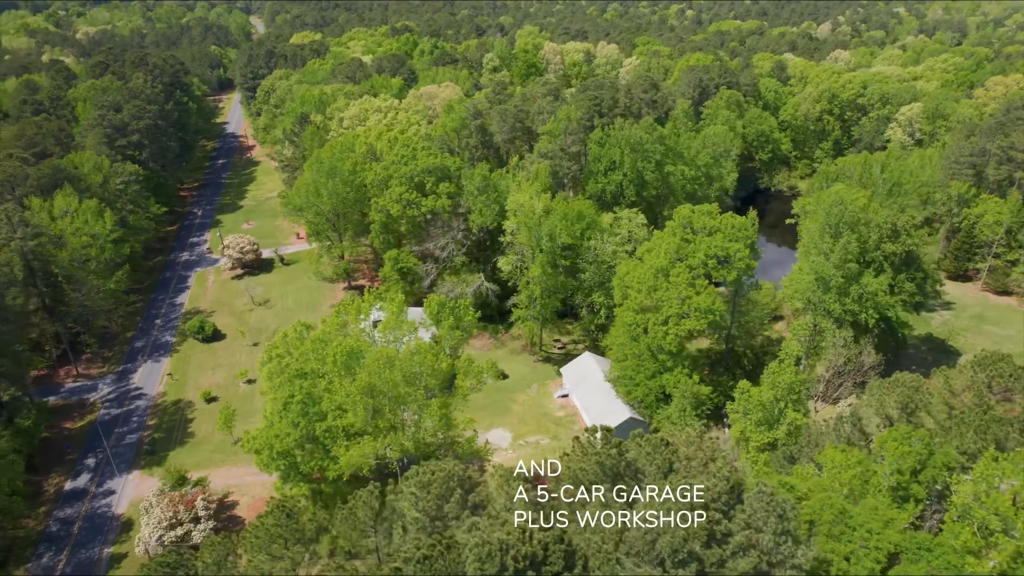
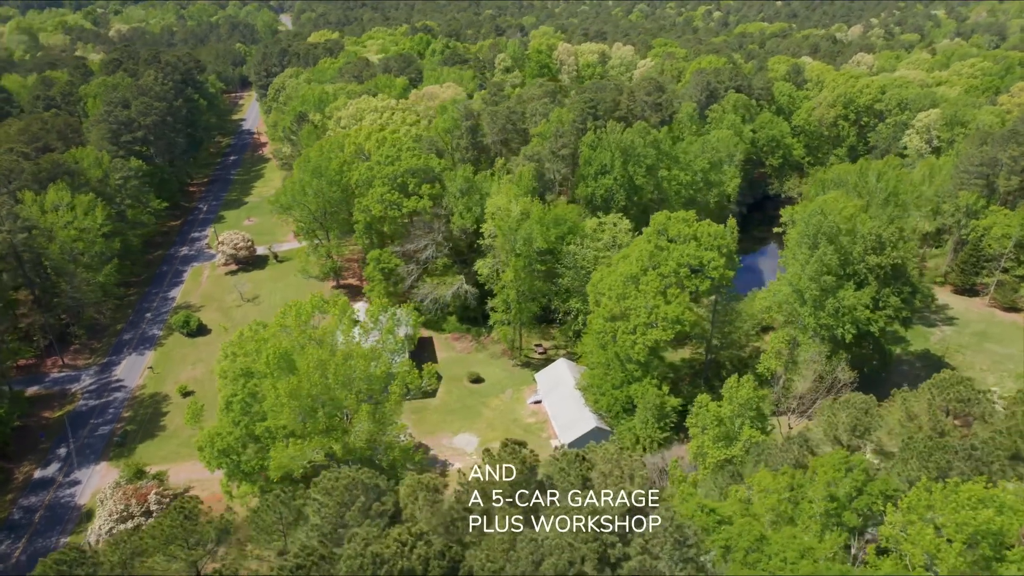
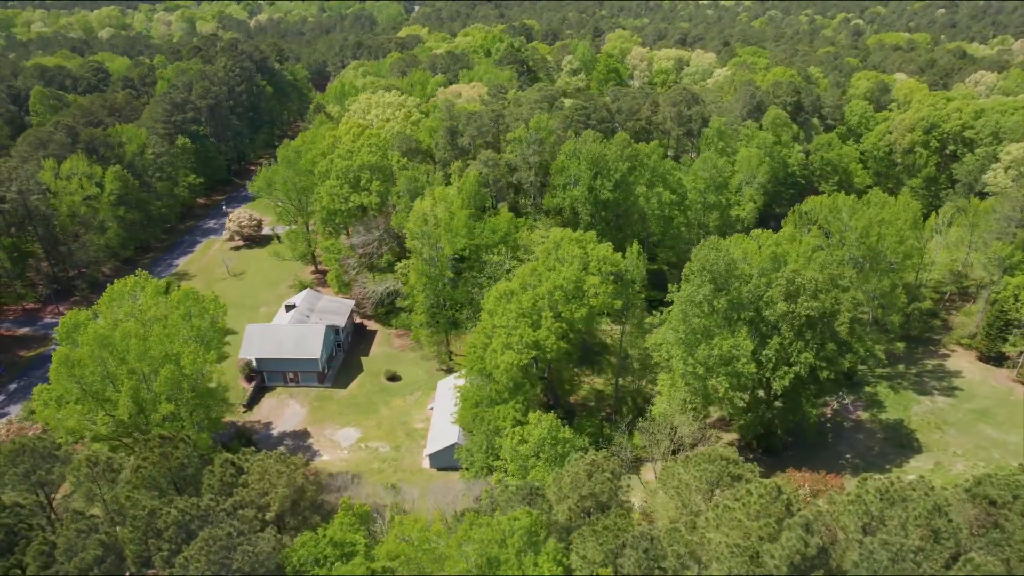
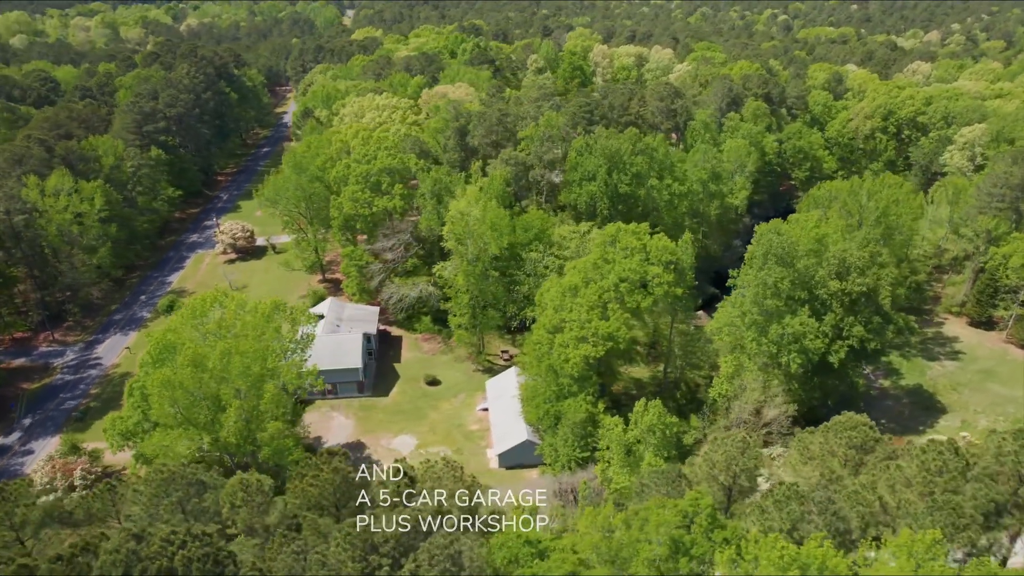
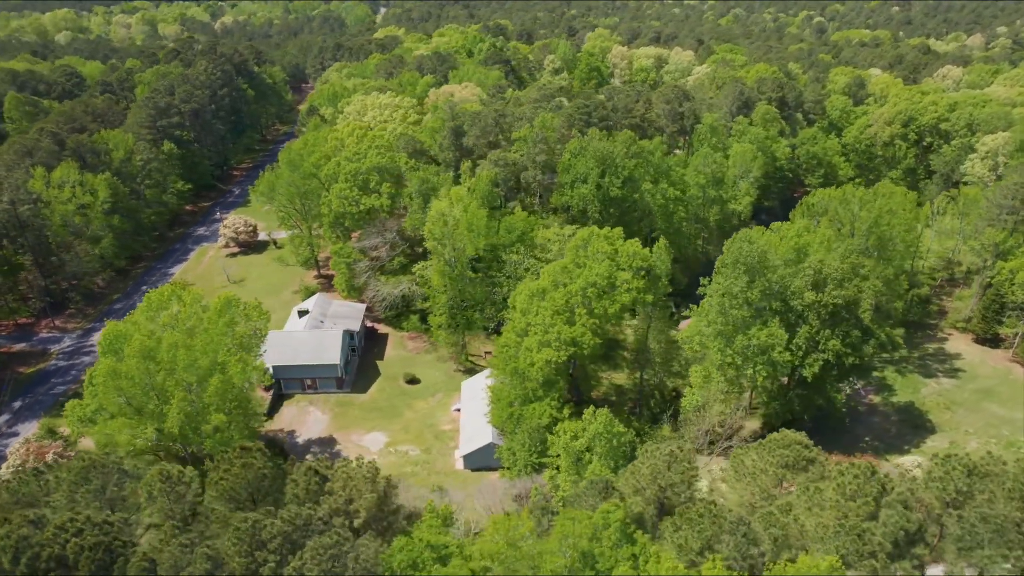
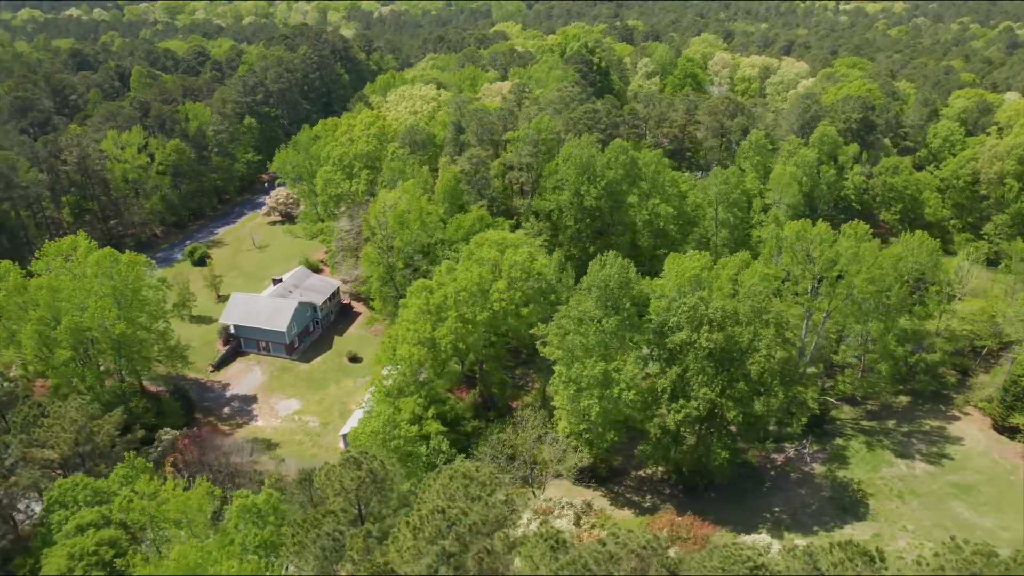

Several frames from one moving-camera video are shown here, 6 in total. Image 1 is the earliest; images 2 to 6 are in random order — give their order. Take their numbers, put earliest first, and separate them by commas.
2, 4, 5, 3, 6
